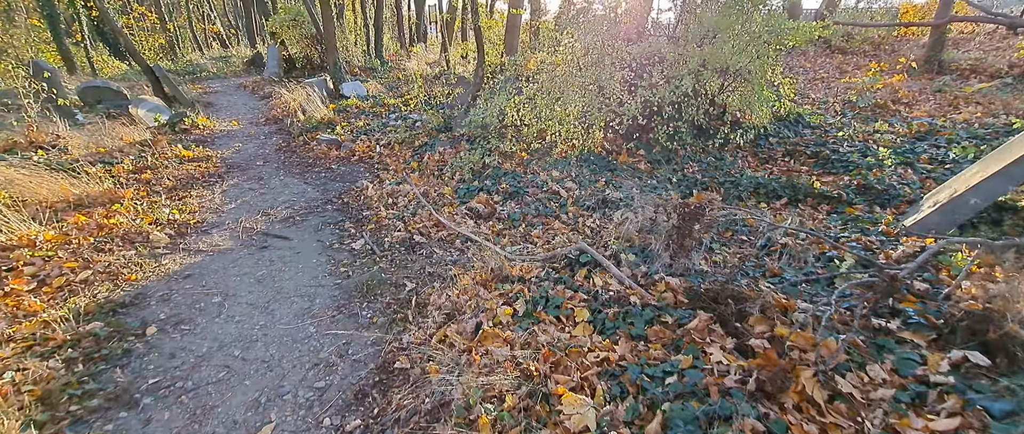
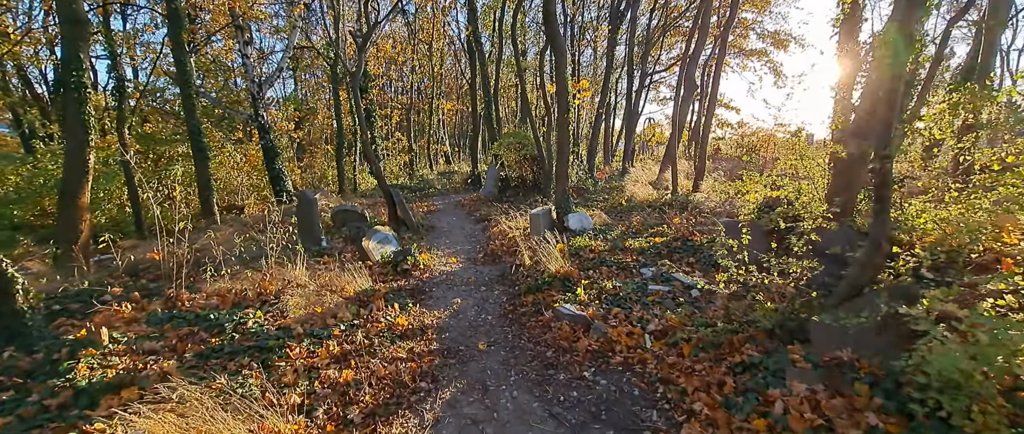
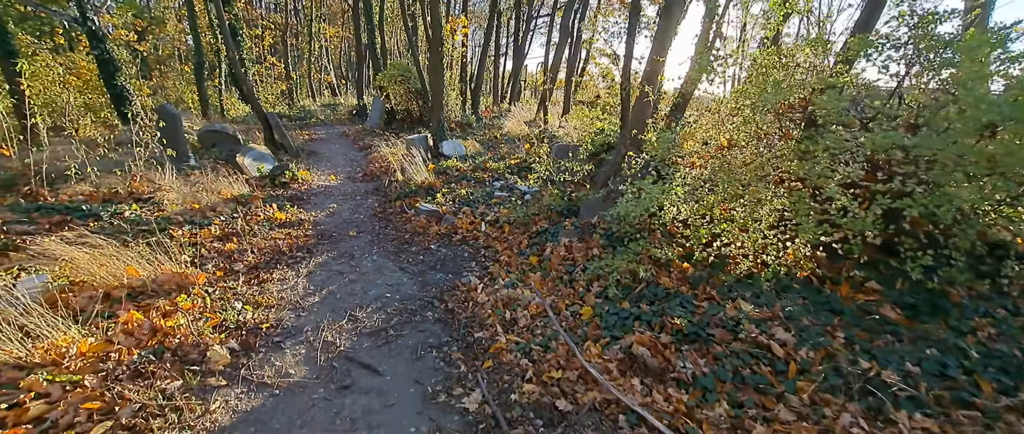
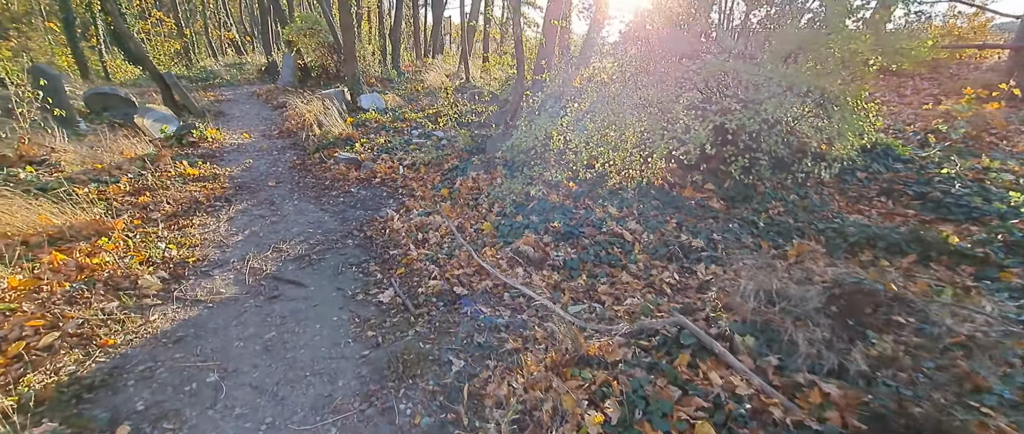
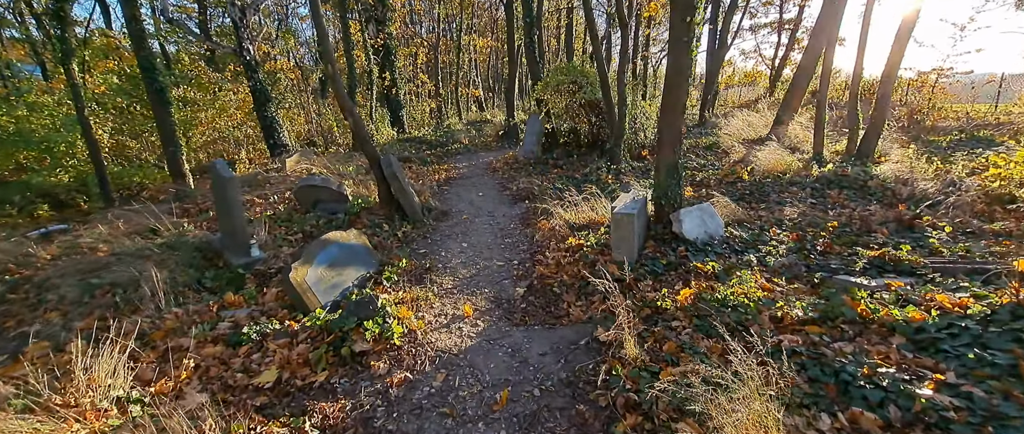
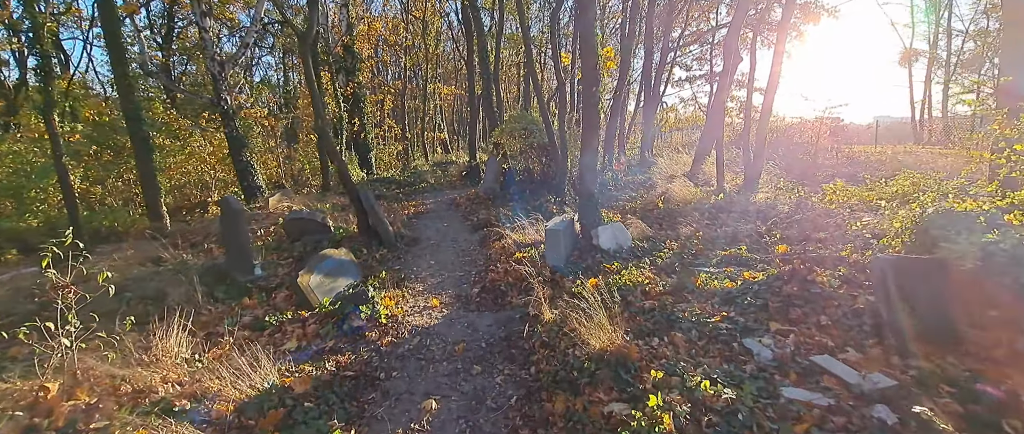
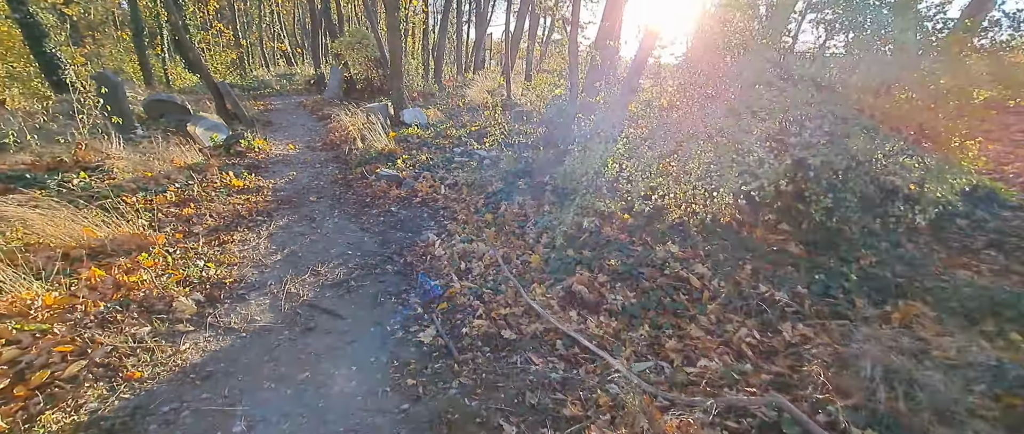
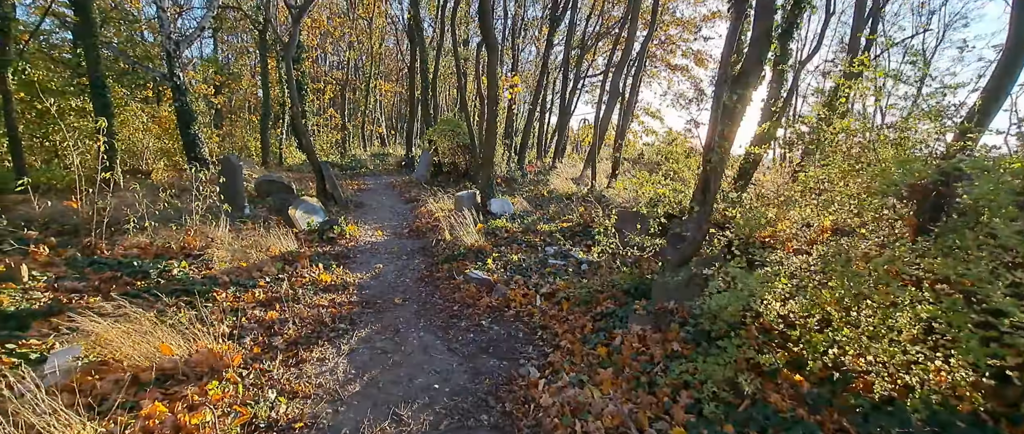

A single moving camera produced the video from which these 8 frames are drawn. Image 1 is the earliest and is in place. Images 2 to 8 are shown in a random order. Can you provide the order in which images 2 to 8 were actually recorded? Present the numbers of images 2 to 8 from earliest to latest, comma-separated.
4, 7, 3, 8, 2, 6, 5
